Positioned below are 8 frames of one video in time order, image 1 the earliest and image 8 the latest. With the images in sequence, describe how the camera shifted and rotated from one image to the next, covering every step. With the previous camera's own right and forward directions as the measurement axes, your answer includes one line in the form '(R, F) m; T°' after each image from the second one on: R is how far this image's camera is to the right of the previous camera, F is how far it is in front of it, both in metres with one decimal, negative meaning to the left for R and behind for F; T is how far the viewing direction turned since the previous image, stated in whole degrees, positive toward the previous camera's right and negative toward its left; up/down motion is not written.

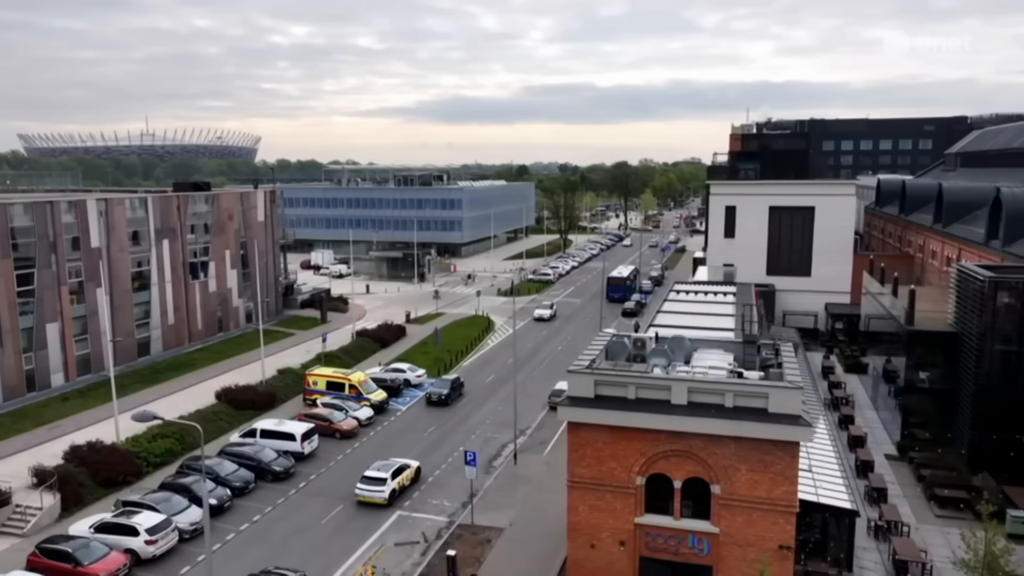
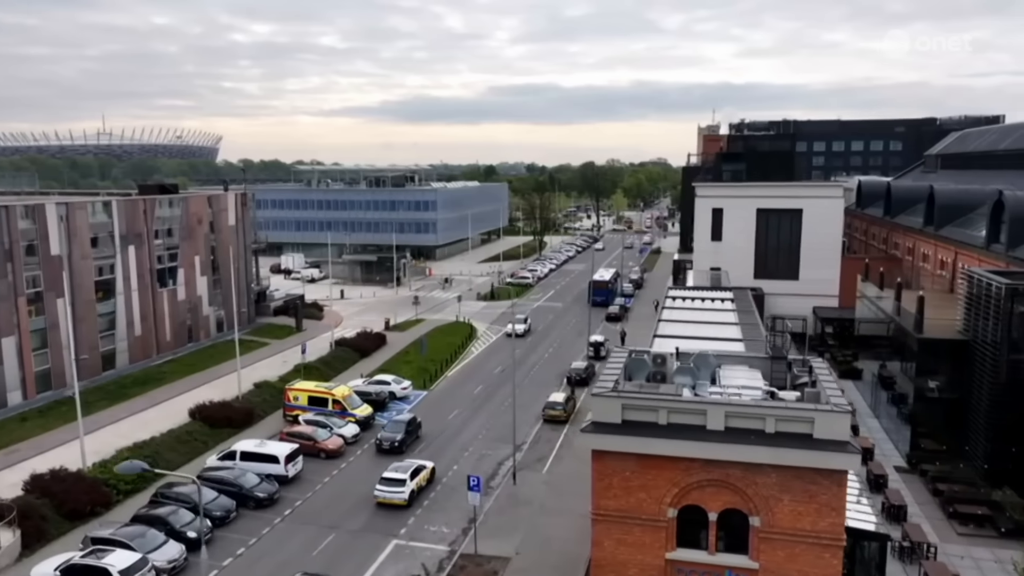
(-1.1, +1.6) m; +3°
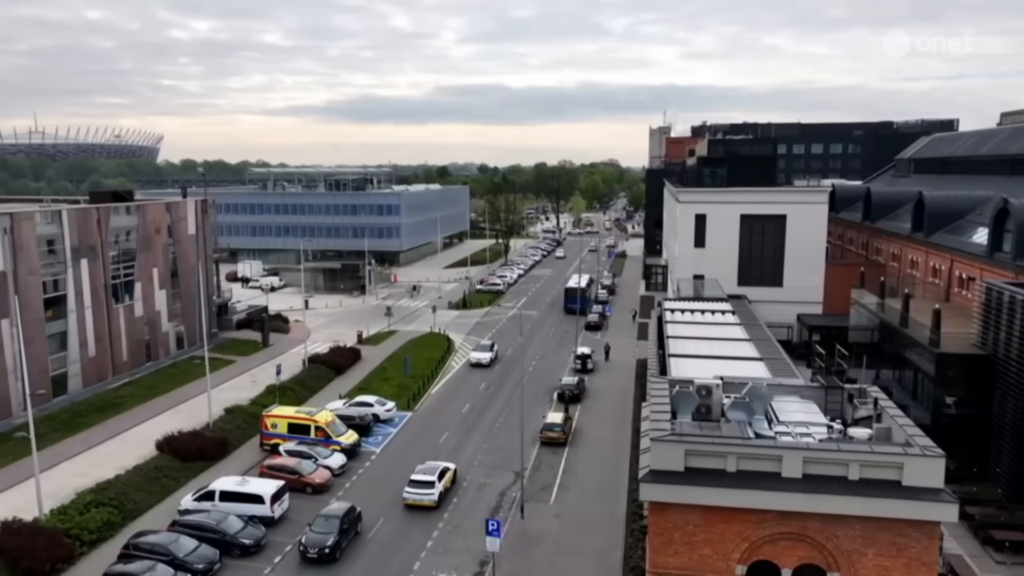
(-1.8, +2.1) m; +4°
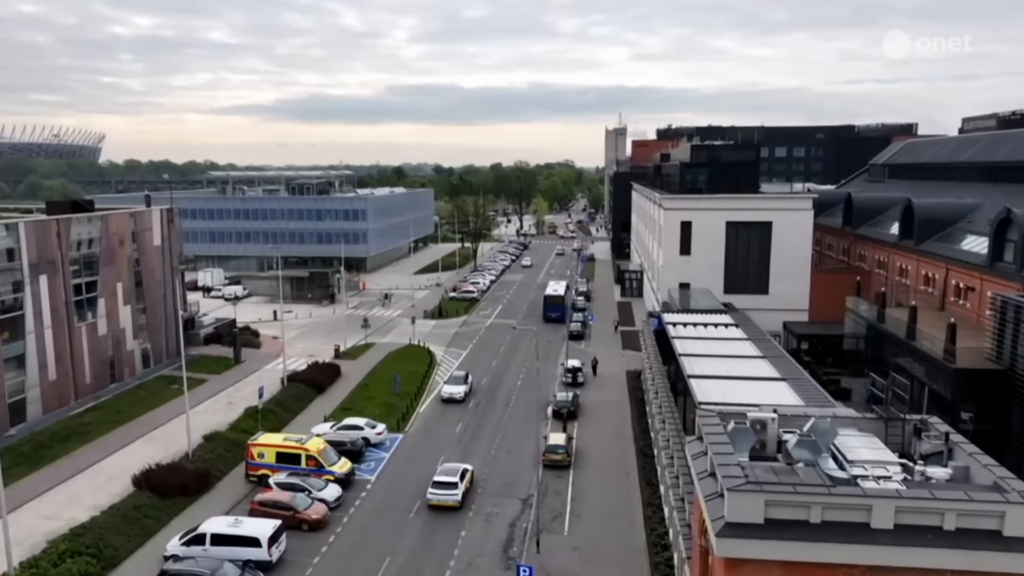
(-1.8, +1.6) m; +3°
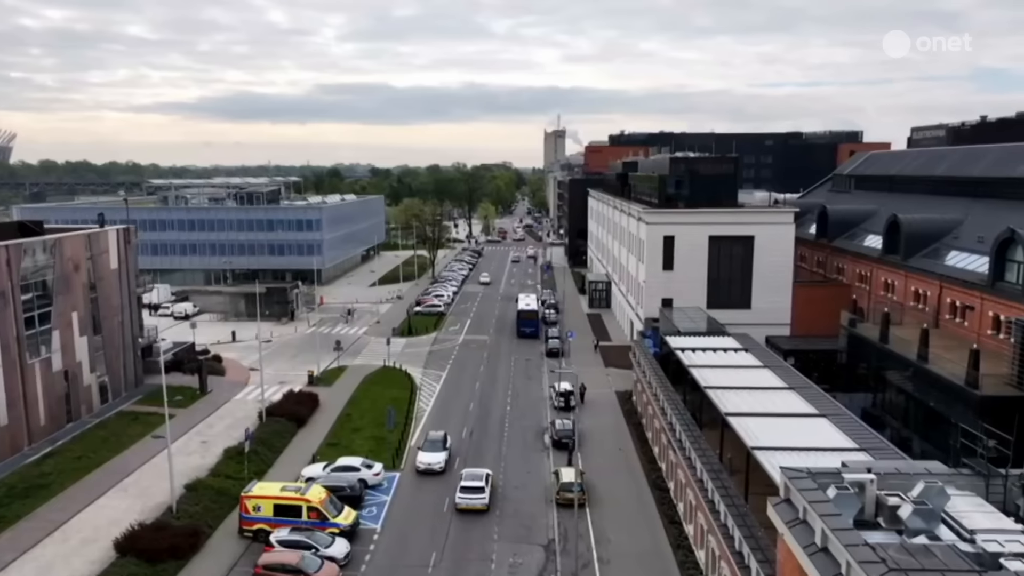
(-2.8, +1.8) m; +5°
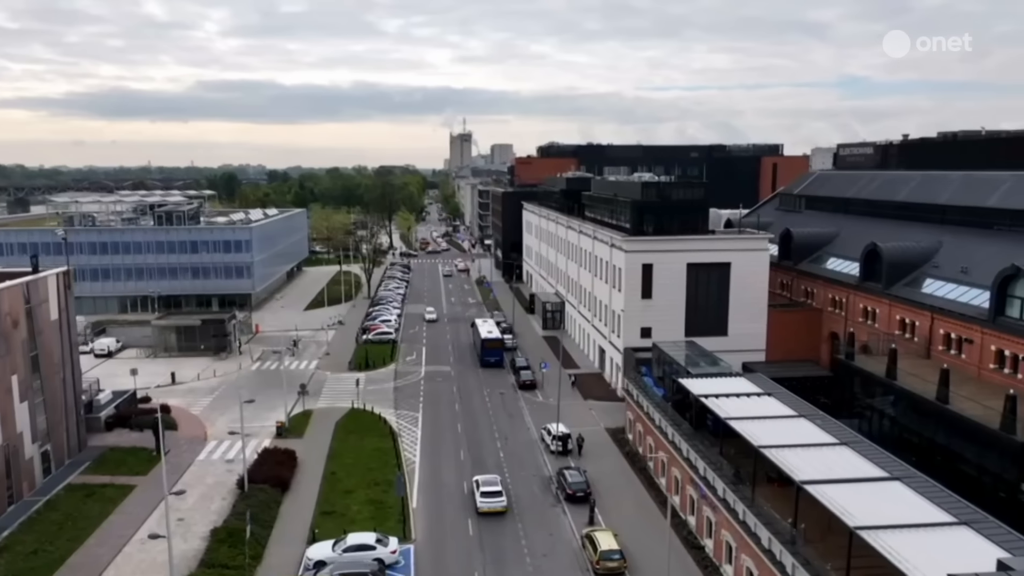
(-4.6, +2.6) m; +8°
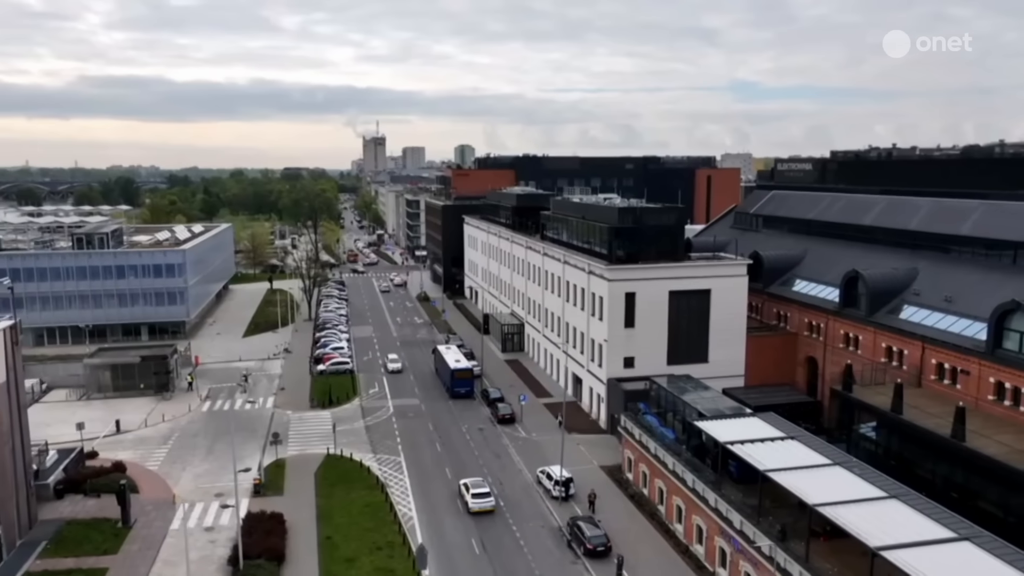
(-4.2, +2.1) m; +7°
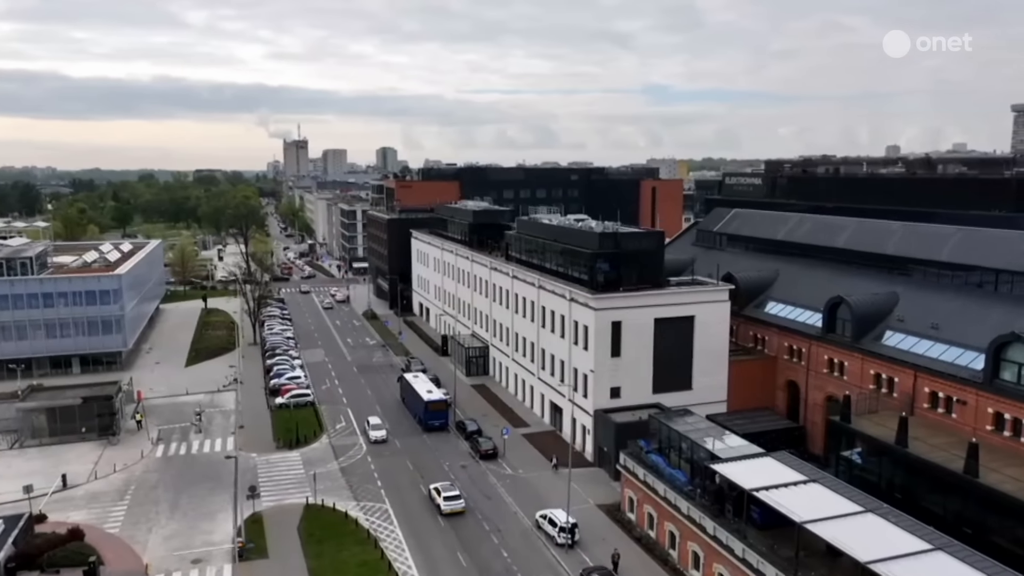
(-3.5, +2.0) m; +6°
